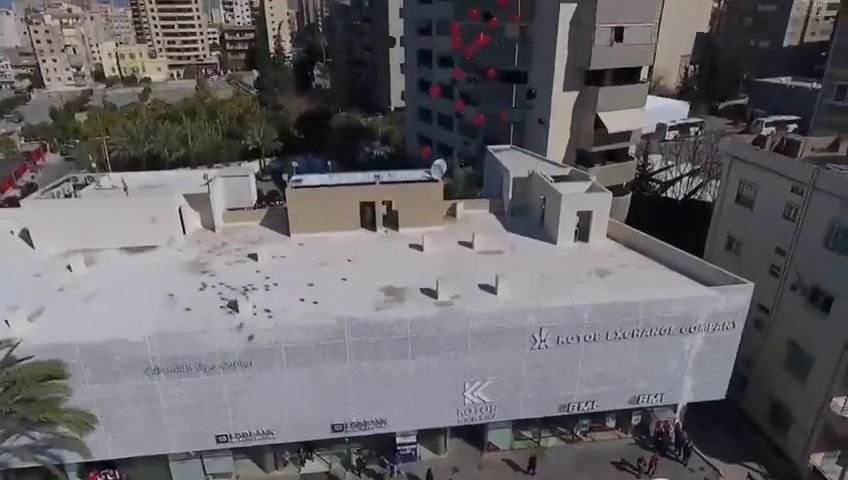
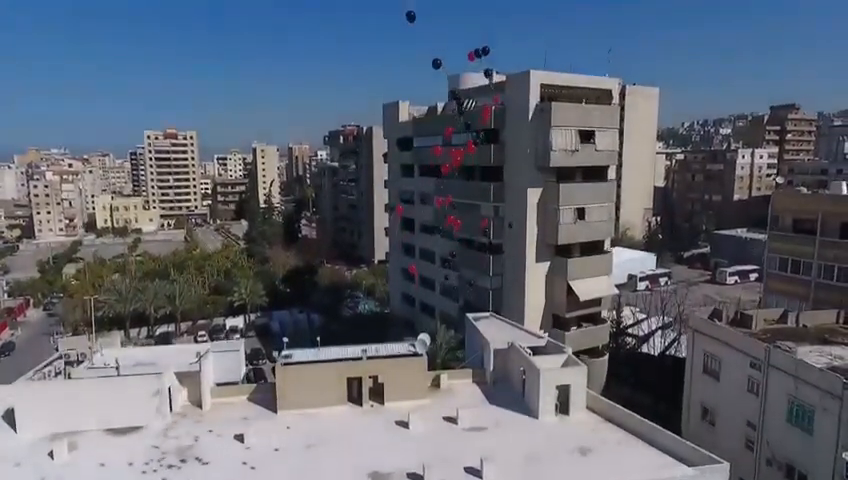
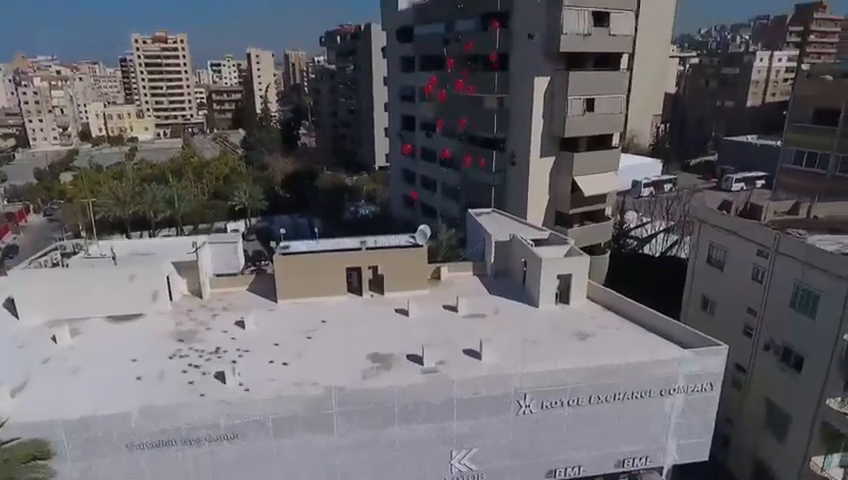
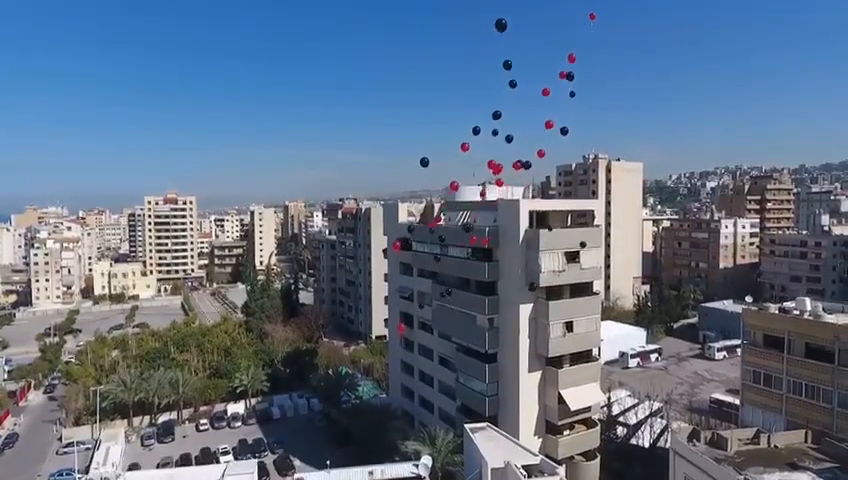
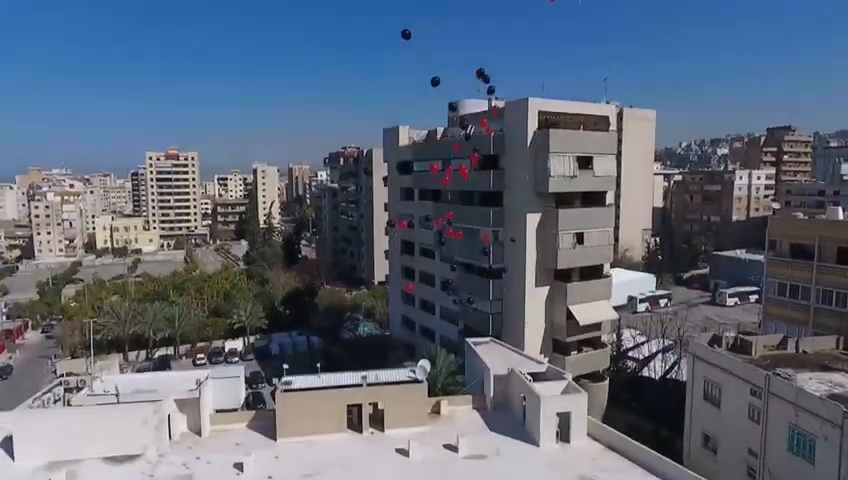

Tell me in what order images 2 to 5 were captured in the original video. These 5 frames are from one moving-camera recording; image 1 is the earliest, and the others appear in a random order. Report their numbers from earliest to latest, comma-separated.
3, 2, 5, 4
